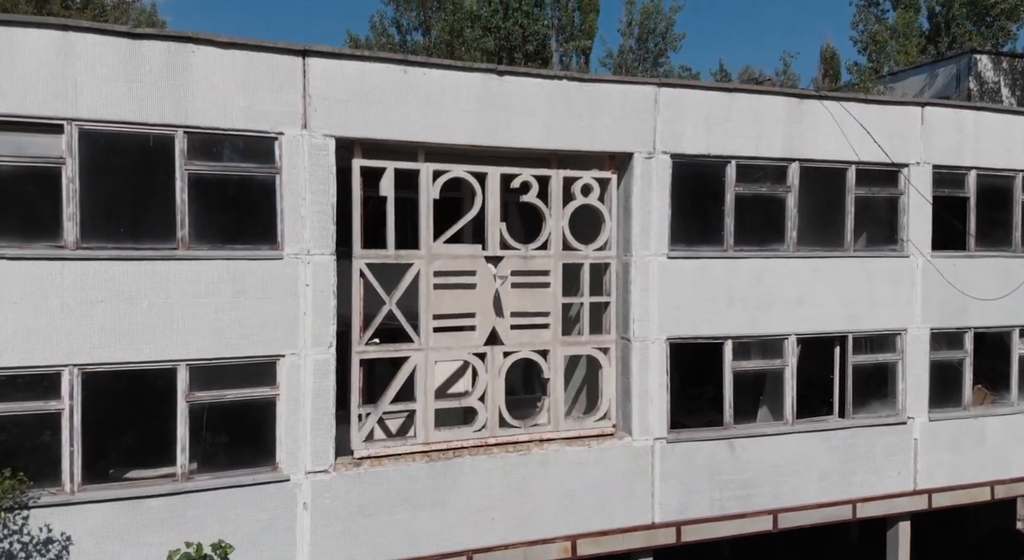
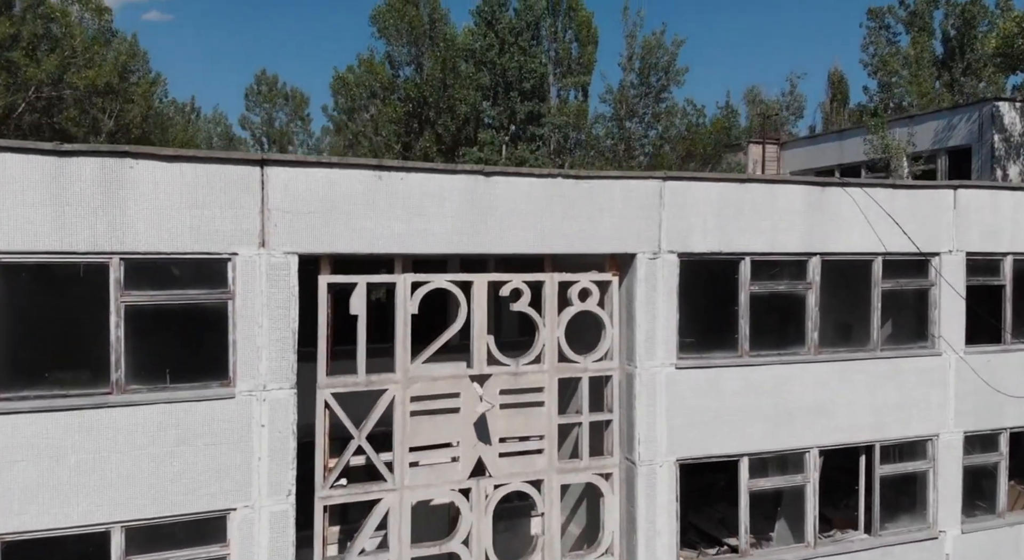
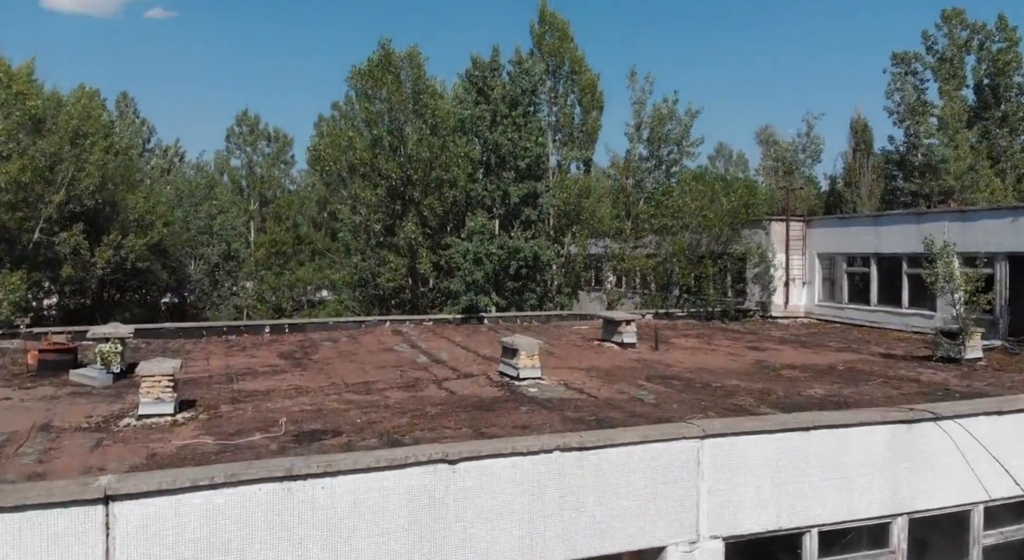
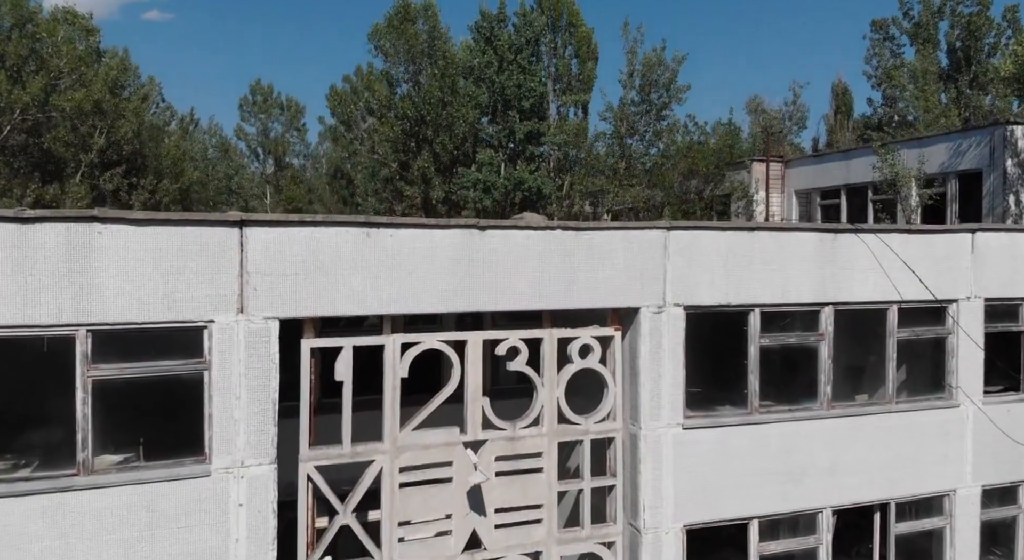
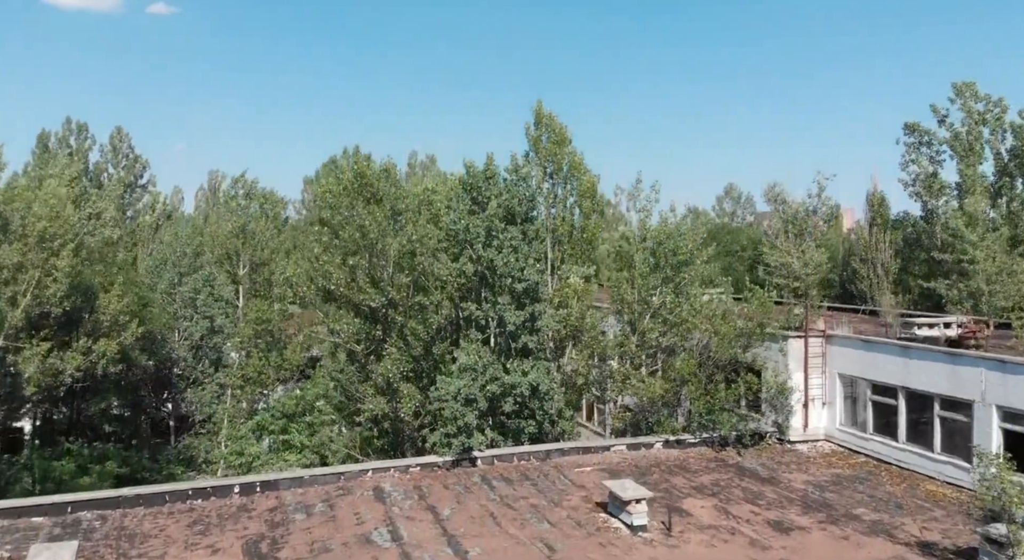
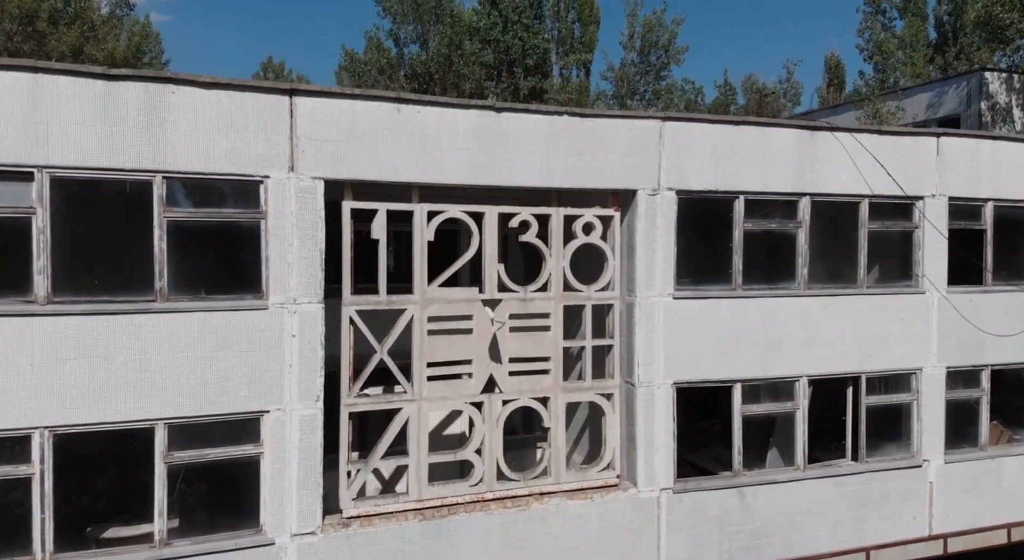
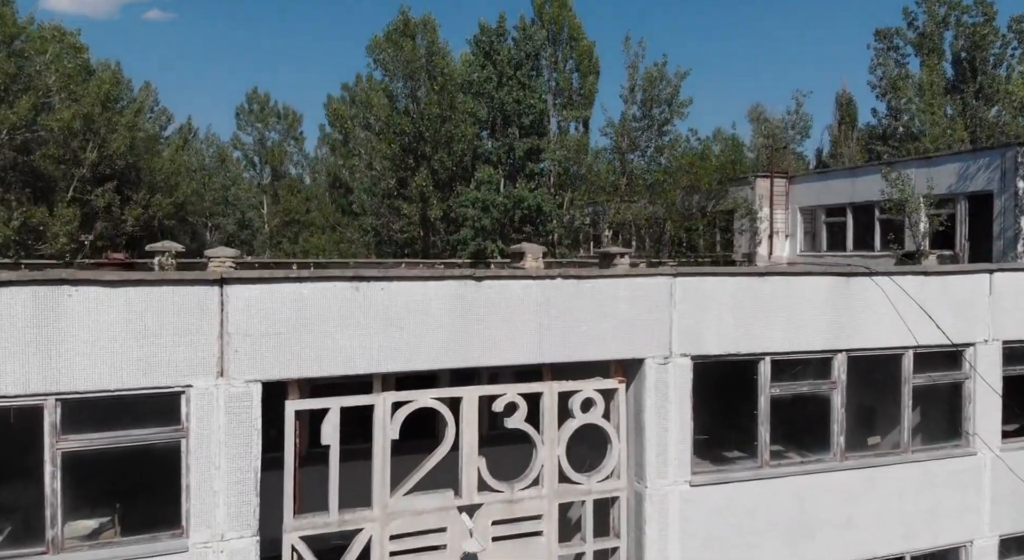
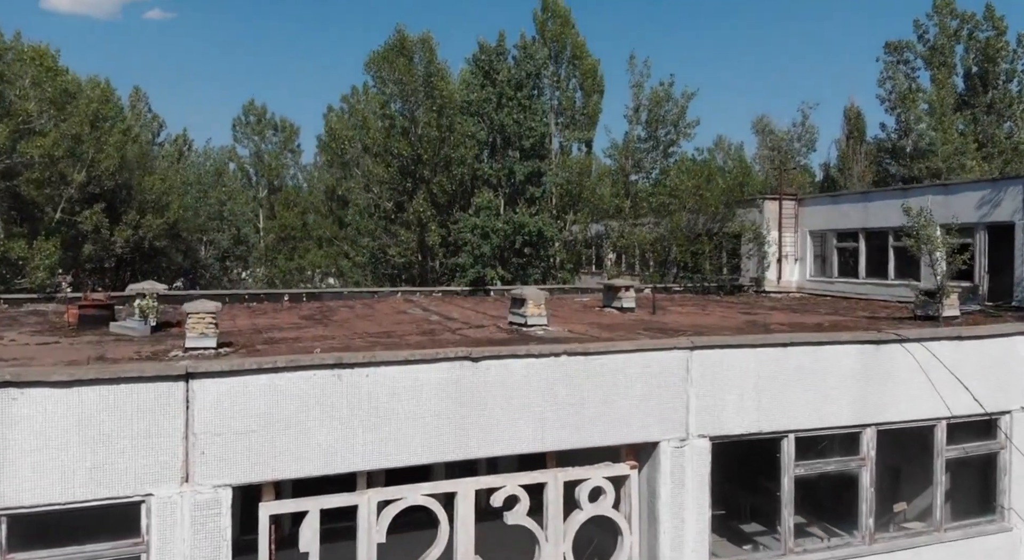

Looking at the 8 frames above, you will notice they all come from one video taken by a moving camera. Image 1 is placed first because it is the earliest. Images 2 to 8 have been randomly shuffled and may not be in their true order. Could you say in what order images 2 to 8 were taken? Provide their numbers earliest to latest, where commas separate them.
6, 2, 4, 7, 8, 3, 5
